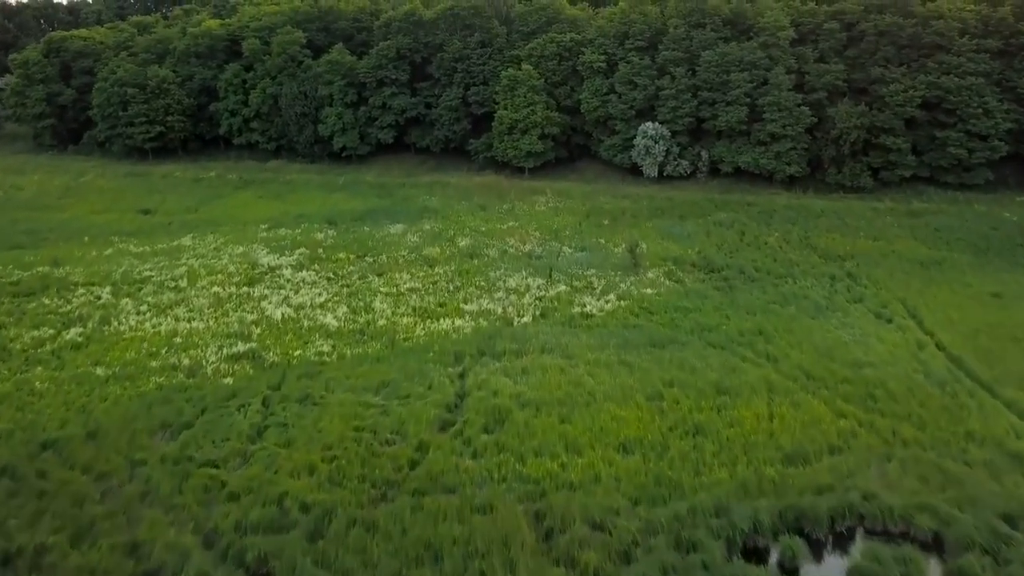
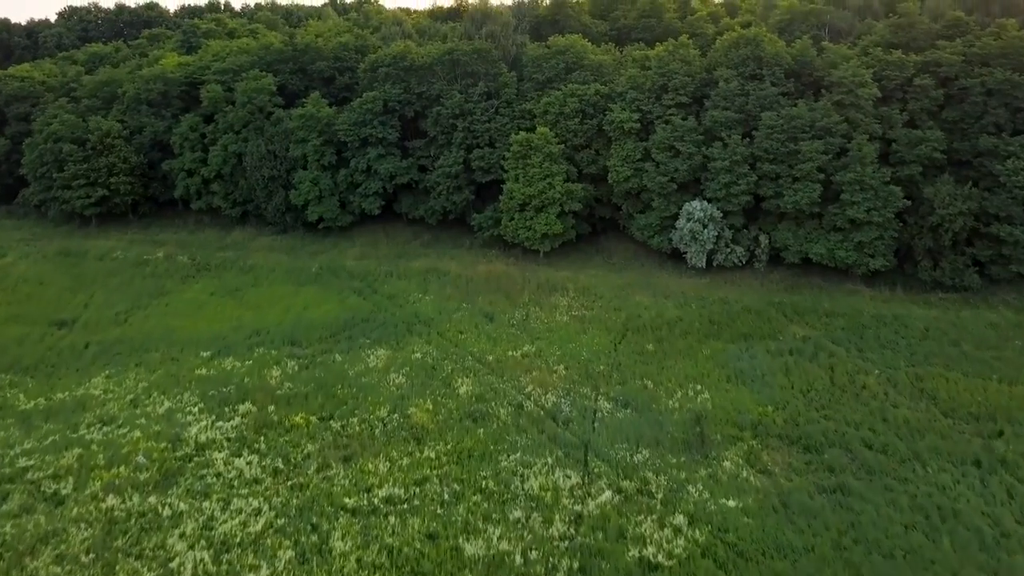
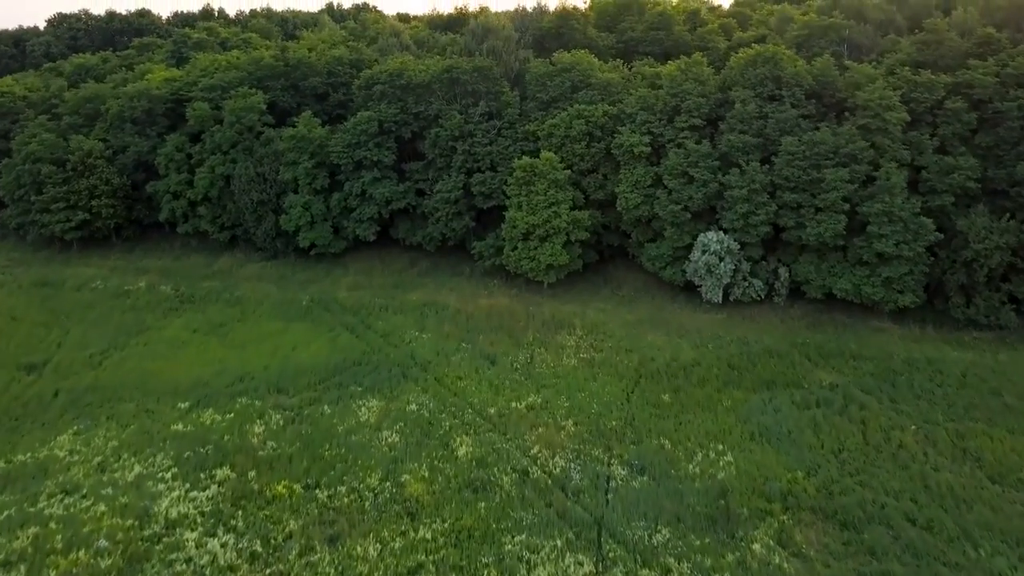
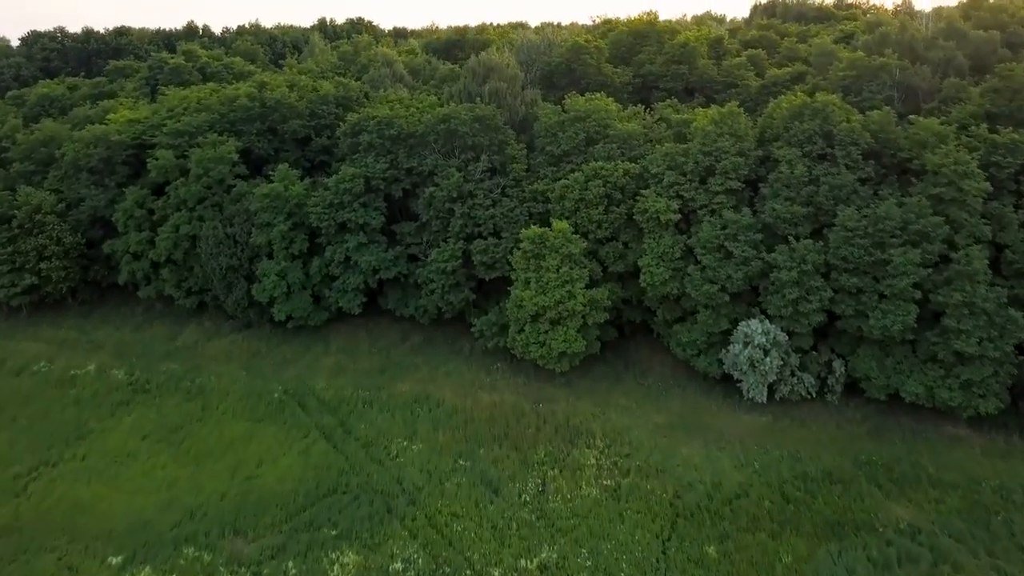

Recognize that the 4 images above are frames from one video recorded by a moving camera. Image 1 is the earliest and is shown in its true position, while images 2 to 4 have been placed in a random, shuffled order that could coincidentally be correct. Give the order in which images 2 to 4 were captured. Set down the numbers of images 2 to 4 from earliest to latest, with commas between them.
2, 3, 4
